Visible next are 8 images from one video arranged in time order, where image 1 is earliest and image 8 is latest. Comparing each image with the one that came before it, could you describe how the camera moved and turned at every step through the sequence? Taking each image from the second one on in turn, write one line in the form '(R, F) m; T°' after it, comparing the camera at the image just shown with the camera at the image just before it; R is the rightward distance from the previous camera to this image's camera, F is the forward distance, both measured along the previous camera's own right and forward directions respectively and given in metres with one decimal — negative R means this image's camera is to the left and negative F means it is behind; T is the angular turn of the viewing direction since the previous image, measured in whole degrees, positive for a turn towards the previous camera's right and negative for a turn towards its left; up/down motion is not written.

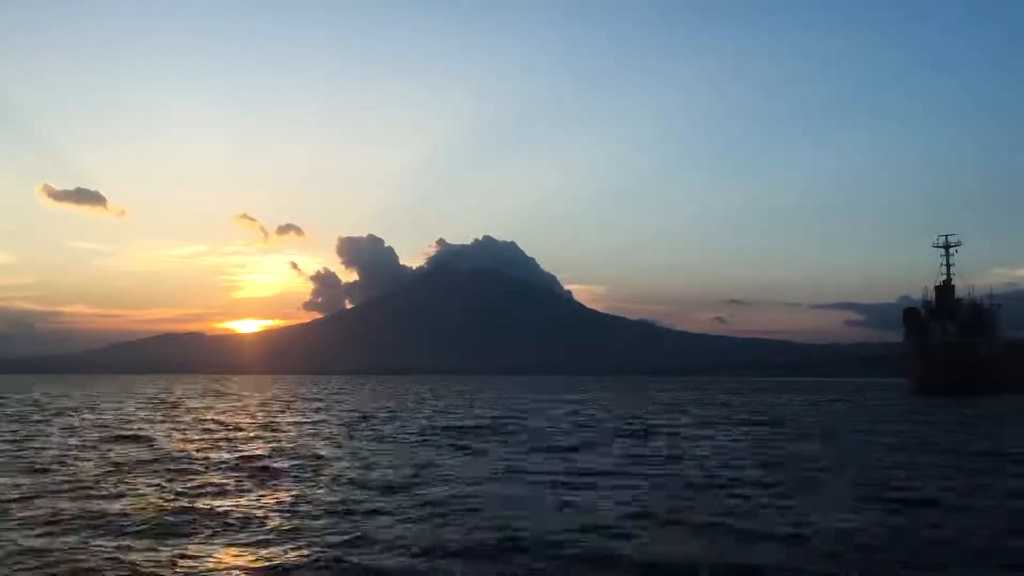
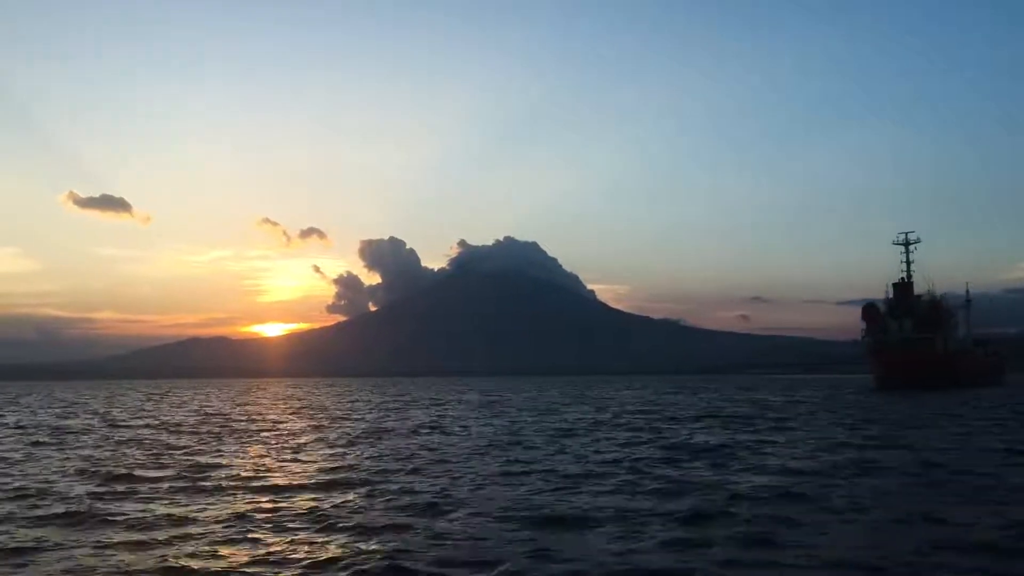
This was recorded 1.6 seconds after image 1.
(+7.1, +4.7) m; -2°
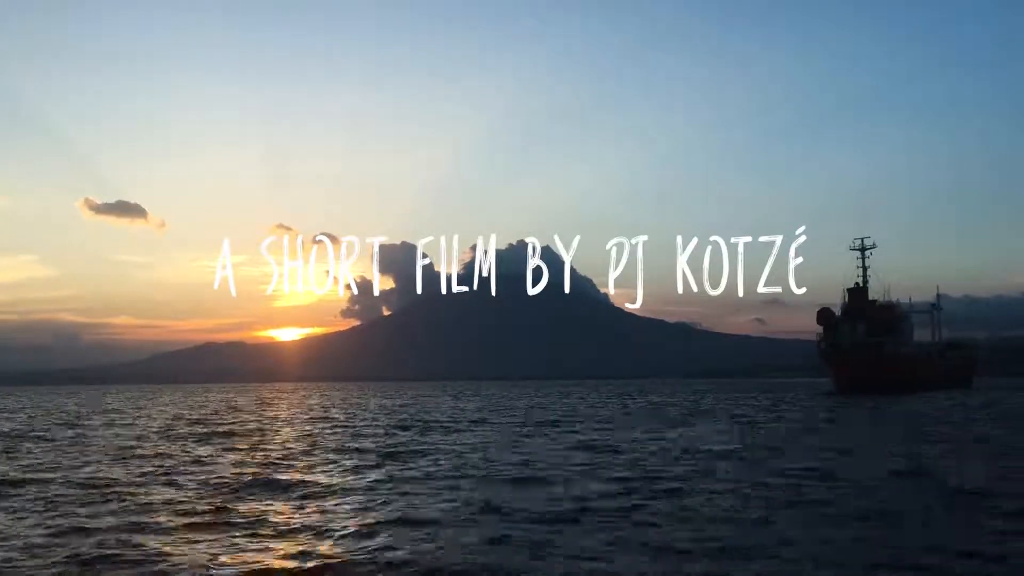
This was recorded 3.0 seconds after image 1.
(+4.3, -0.5) m; -1°
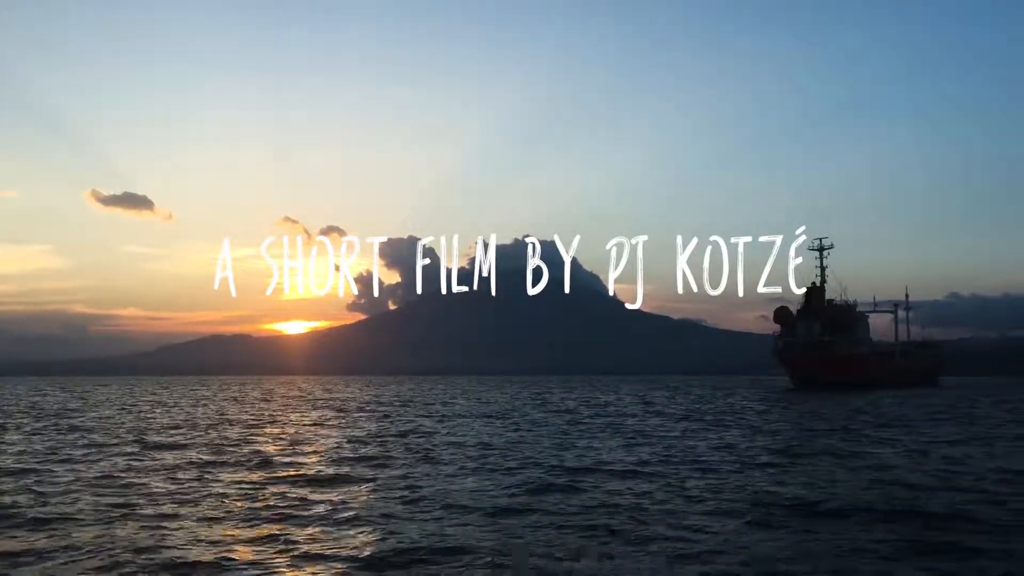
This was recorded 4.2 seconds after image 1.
(-3.0, -12.7) m; 0°
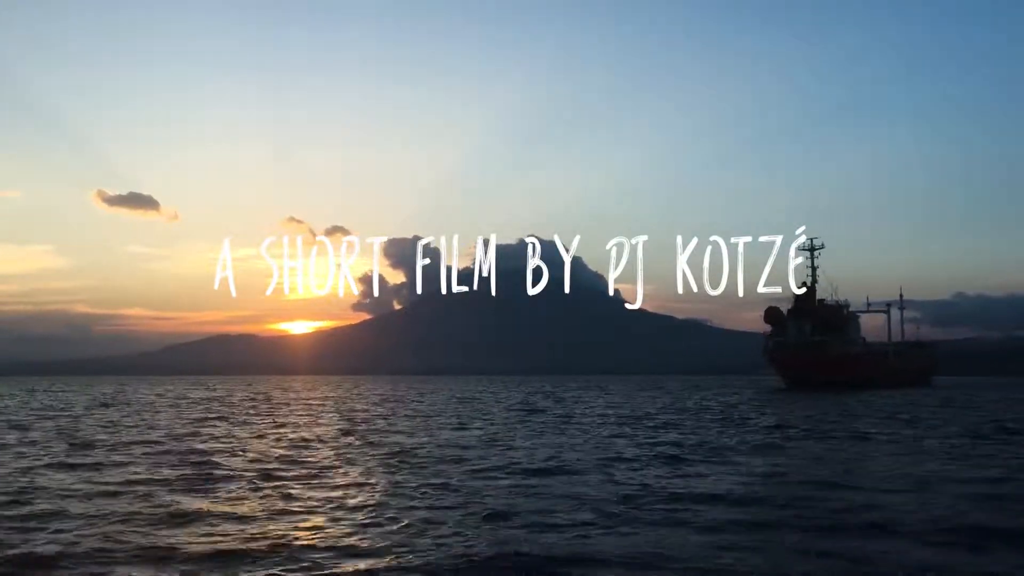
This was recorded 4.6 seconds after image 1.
(-8.5, +4.7) m; 0°
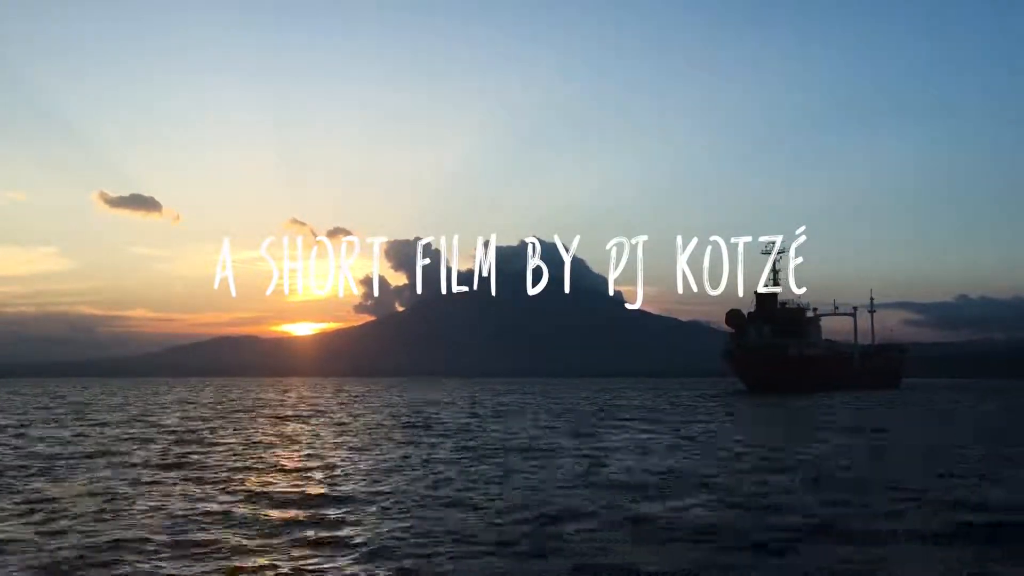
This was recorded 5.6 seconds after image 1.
(+1.6, -3.3) m; 0°
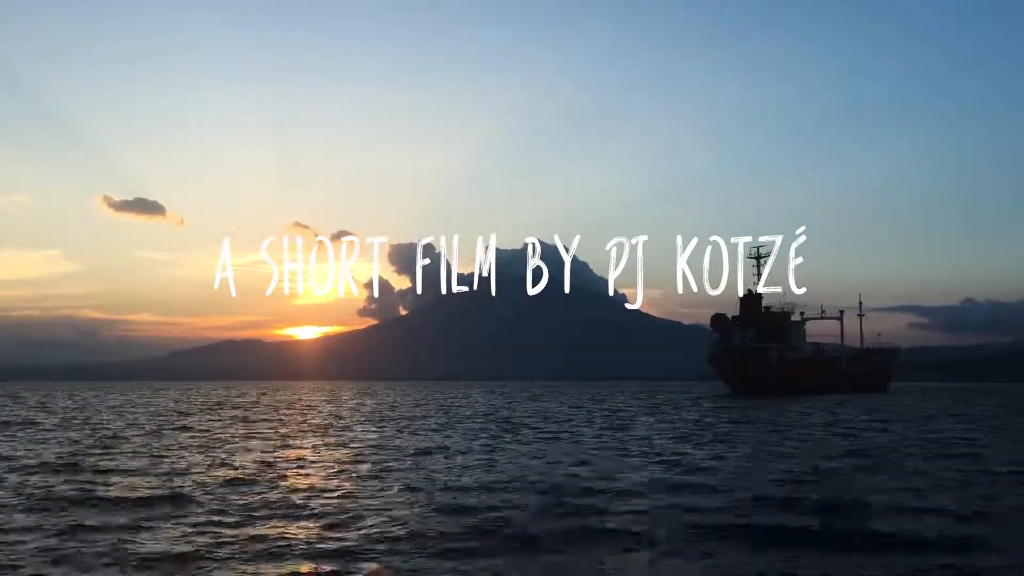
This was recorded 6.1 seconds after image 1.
(-2.9, -8.8) m; 0°
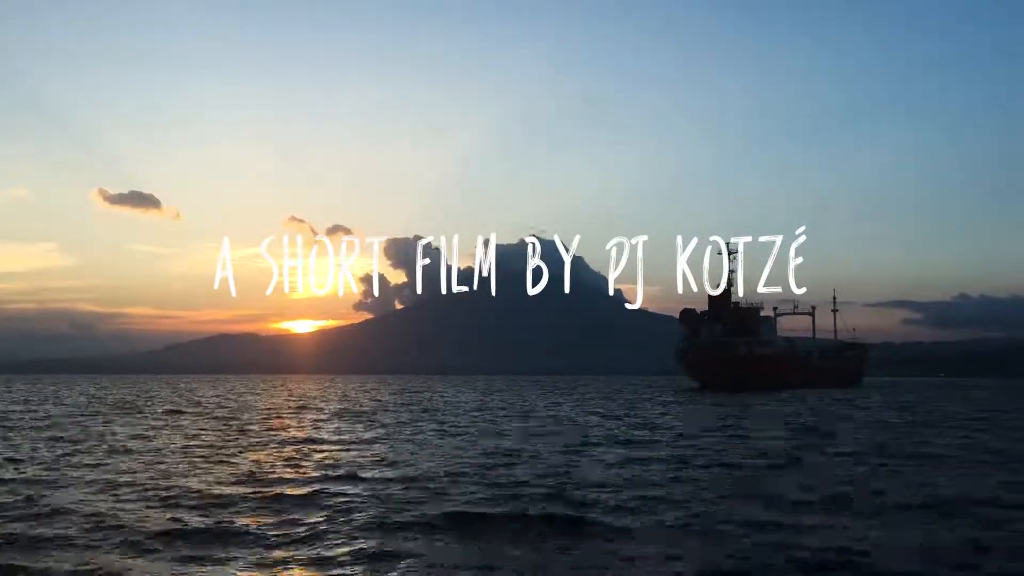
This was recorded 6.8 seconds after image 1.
(+4.1, +4.4) m; 0°
